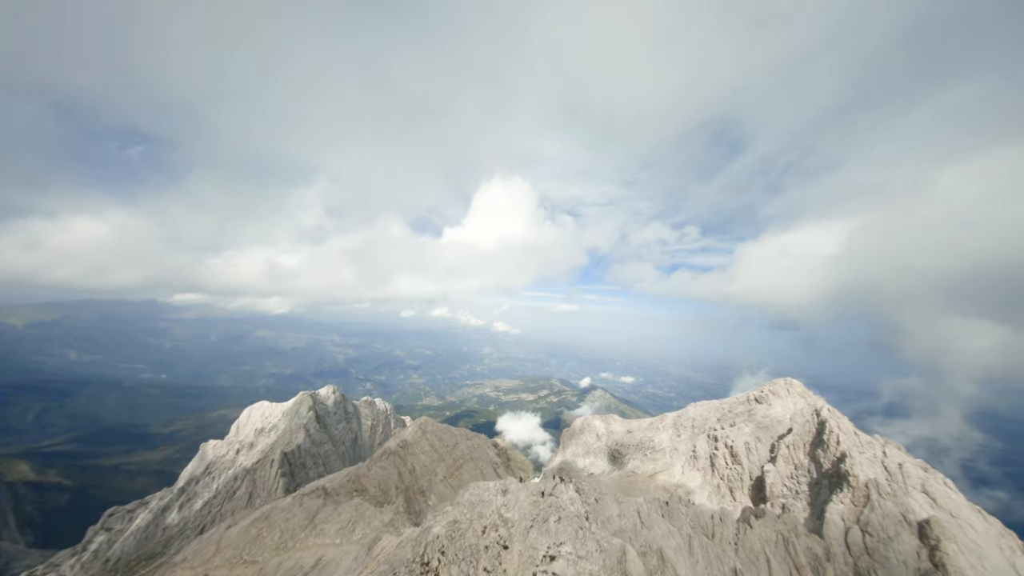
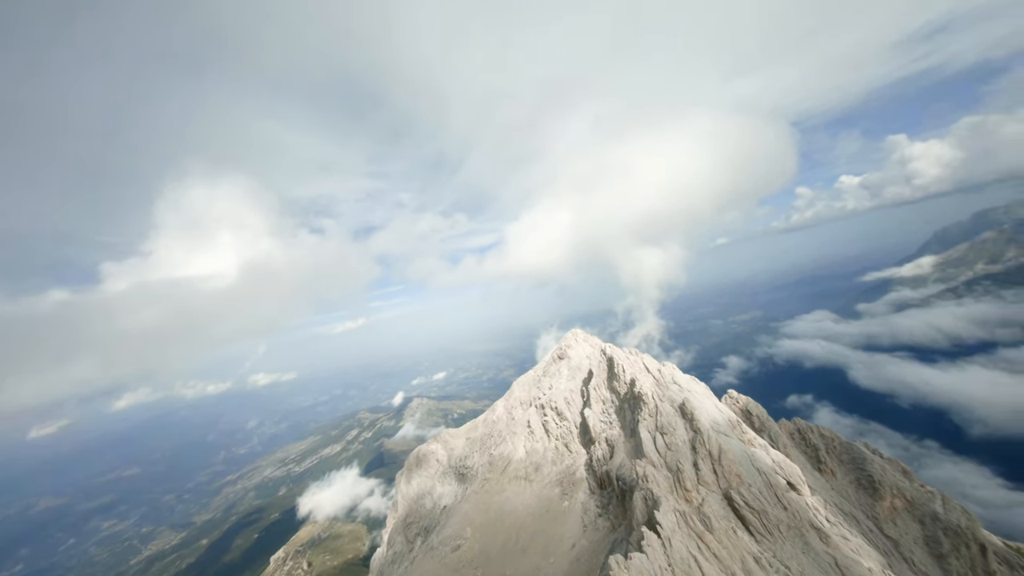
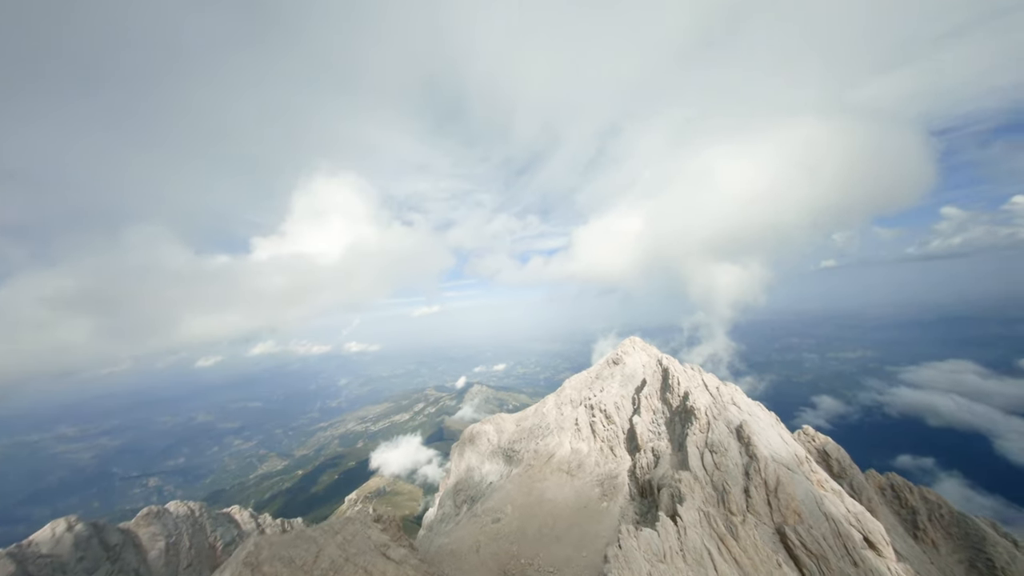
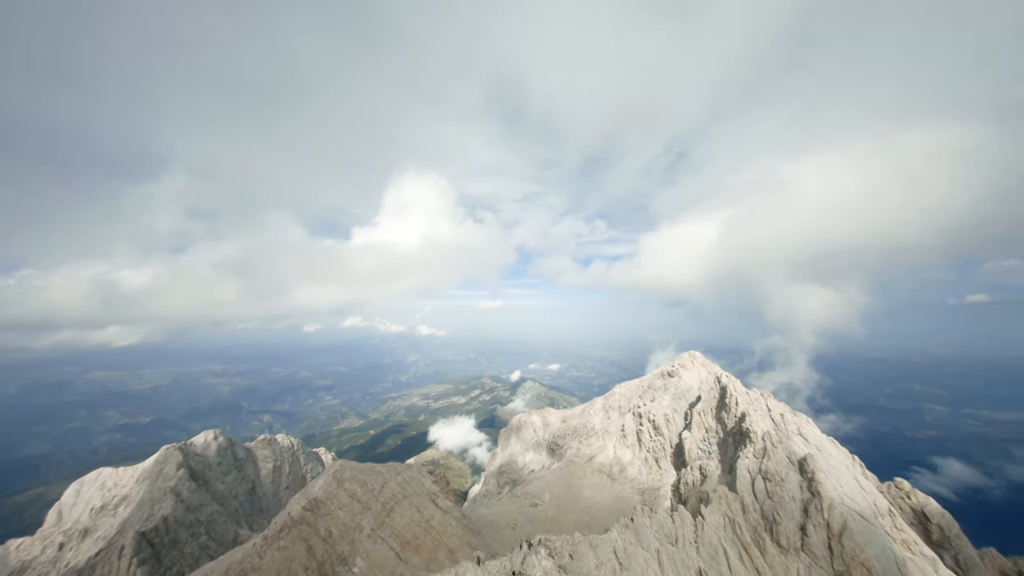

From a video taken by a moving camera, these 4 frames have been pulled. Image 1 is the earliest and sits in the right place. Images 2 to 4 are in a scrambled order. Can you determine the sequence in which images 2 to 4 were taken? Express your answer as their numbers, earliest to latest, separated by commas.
4, 3, 2
